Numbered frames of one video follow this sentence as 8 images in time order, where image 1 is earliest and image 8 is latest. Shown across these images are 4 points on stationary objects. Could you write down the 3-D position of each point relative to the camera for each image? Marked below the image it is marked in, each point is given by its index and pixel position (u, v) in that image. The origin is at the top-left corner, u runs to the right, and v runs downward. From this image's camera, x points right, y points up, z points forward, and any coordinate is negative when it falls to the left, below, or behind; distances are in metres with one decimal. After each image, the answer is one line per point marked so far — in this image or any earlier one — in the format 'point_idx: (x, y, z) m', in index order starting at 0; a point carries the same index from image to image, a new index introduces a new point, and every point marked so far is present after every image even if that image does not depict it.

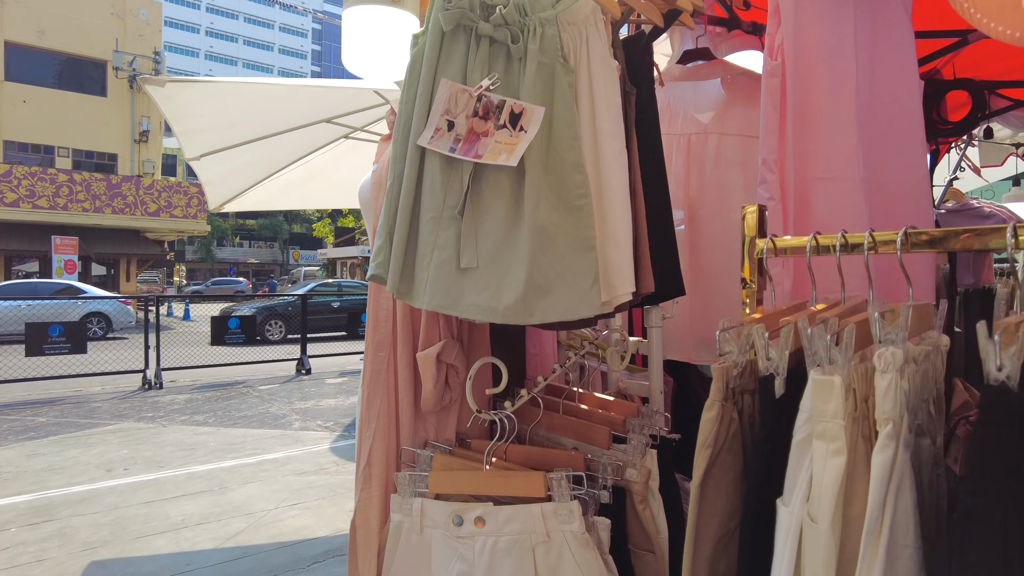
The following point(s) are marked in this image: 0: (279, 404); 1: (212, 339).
0: (-2.7, -1.3, +7.5) m
1: (-4.3, -0.8, +9.4) m
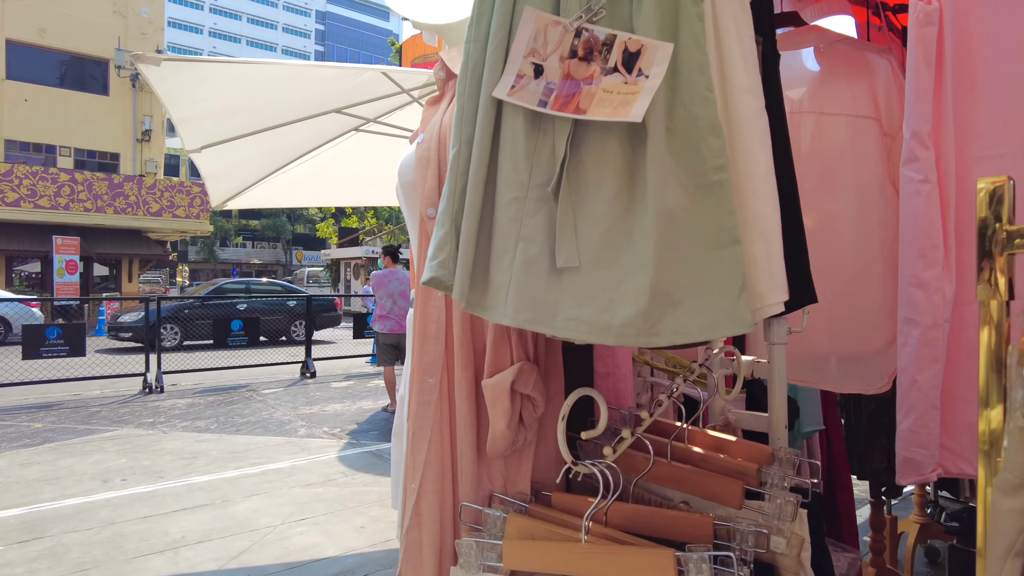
0: (-2.5, -1.3, +7.3) m
1: (-4.1, -0.8, +9.1) m
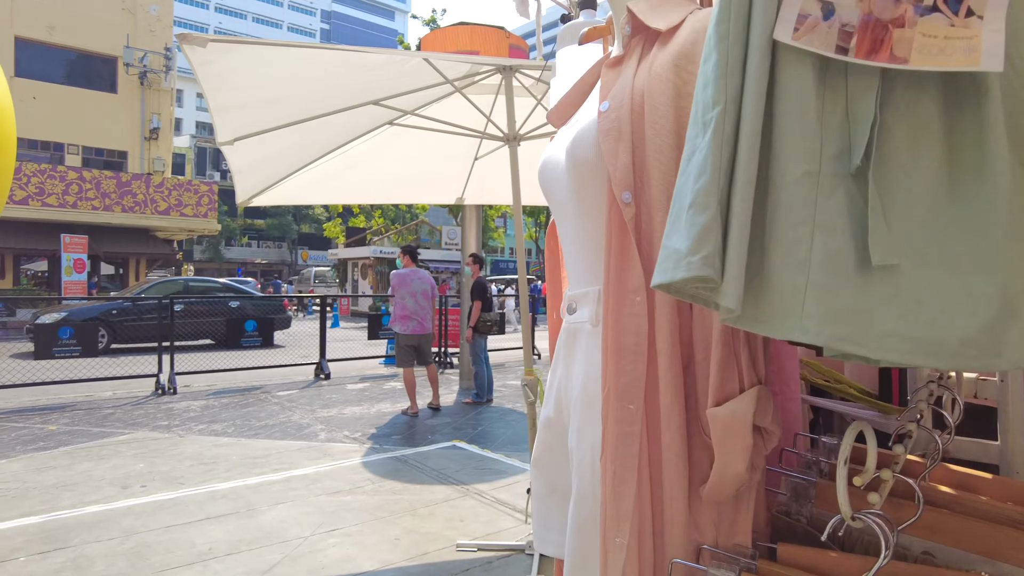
0: (-2.3, -1.3, +7.1) m
1: (-3.9, -0.8, +9.0) m
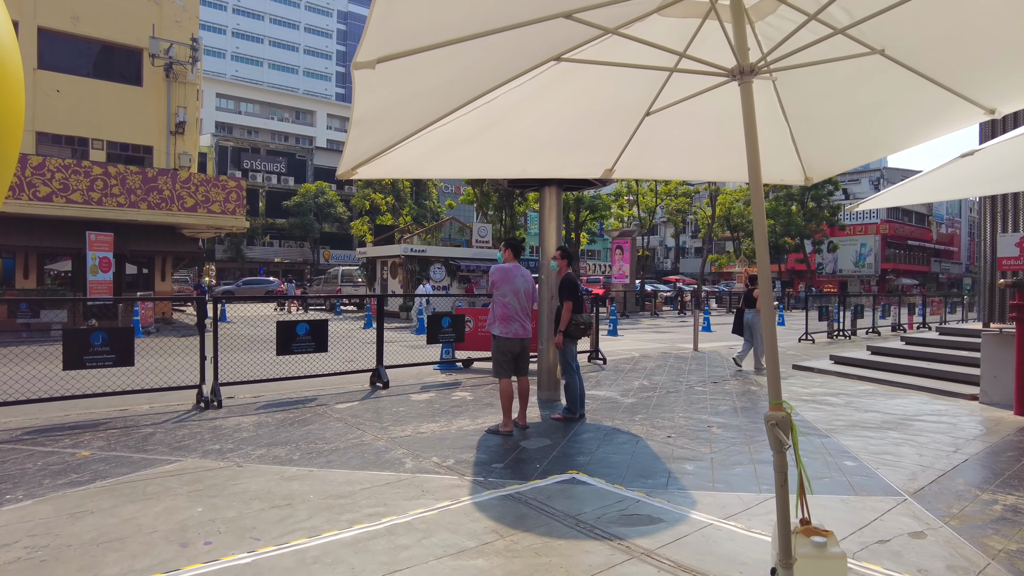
0: (-1.3, -1.3, +6.1) m
1: (-2.9, -0.8, +8.0) m
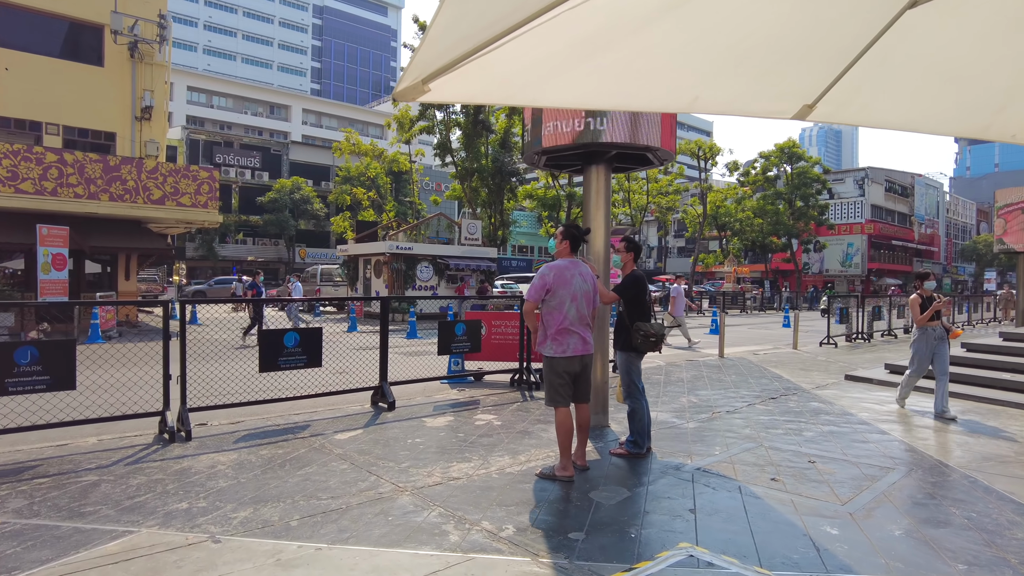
0: (-0.9, -1.3, +4.7) m
1: (-2.5, -0.8, +6.5) m
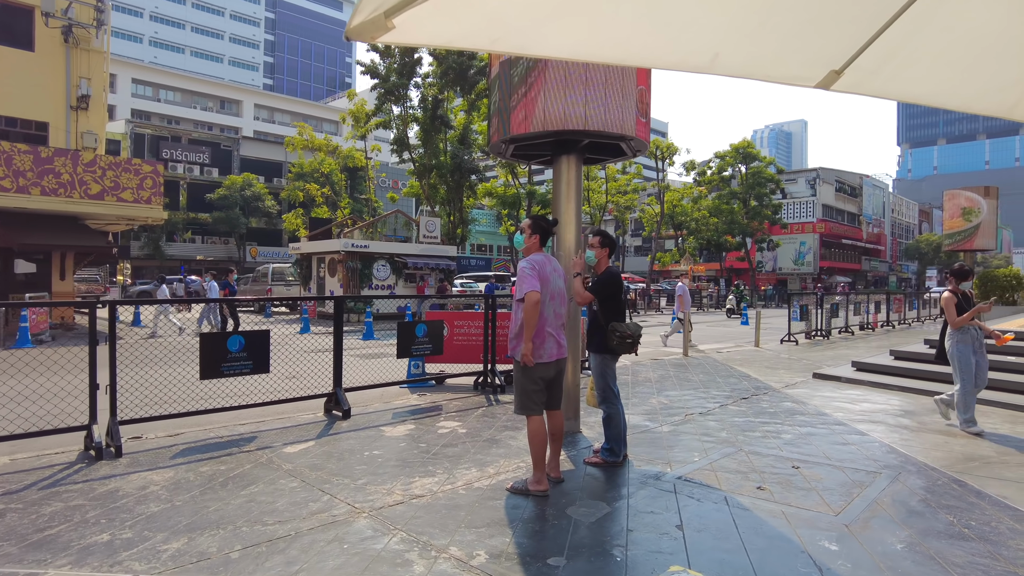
0: (-1.1, -1.3, +4.2) m
1: (-2.8, -0.8, +6.0) m
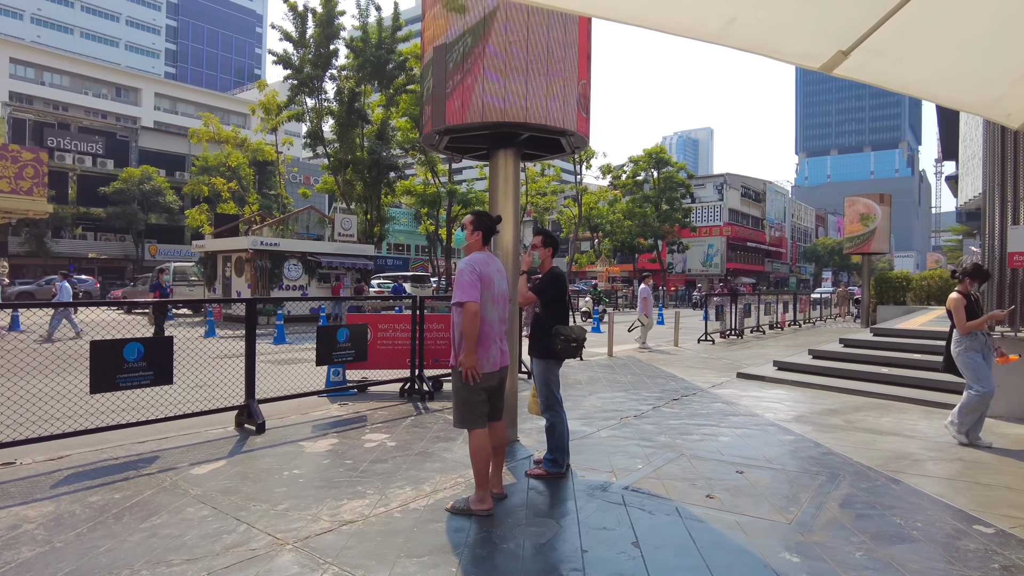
0: (-1.4, -1.3, +3.7) m
1: (-3.4, -0.8, +5.2) m
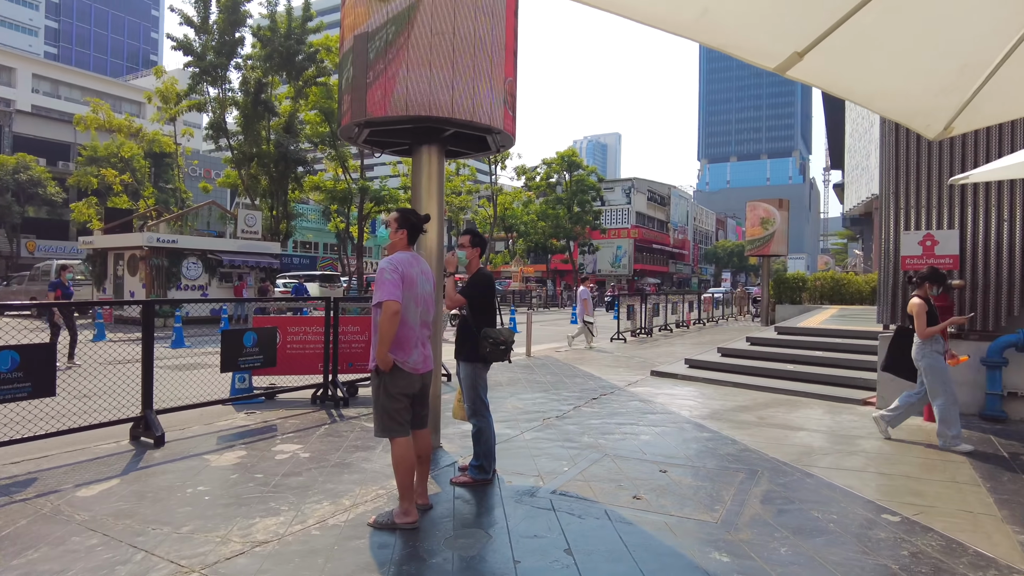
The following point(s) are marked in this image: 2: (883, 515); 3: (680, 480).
0: (-1.8, -1.3, +3.4) m
1: (-3.9, -0.8, +4.6) m
2: (+2.3, -1.4, +4.0) m
3: (+1.2, -1.4, +4.7) m
